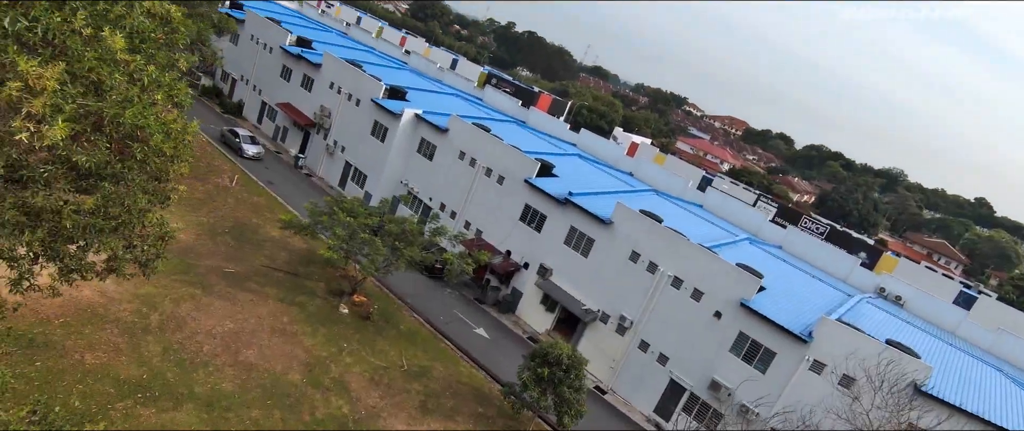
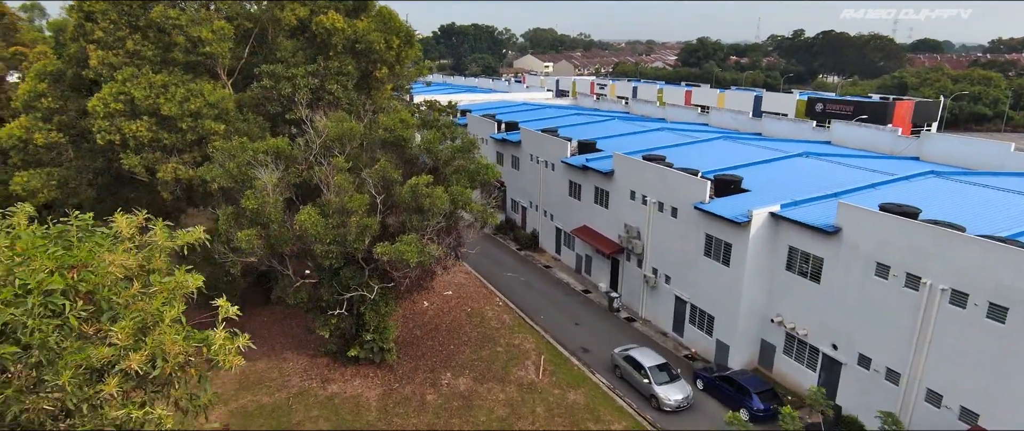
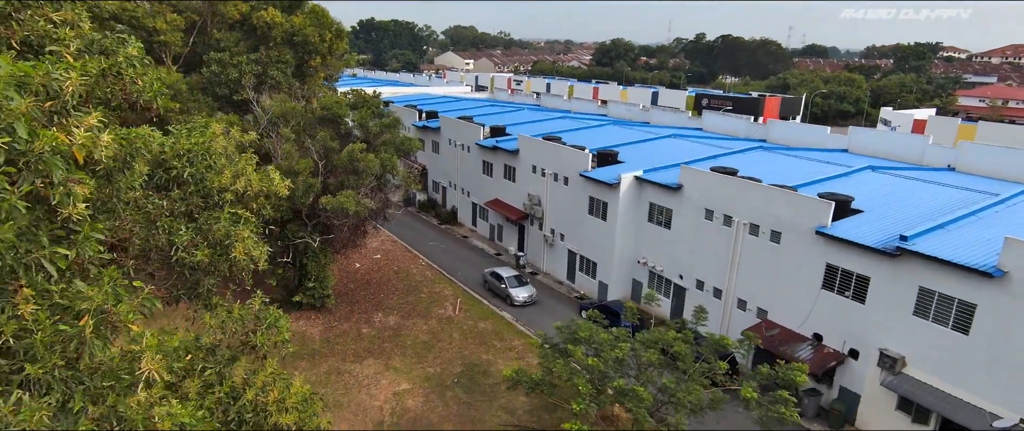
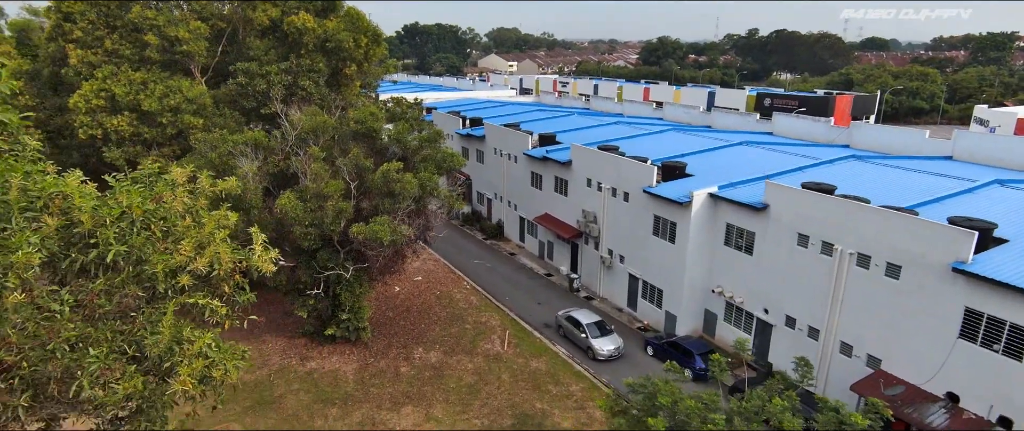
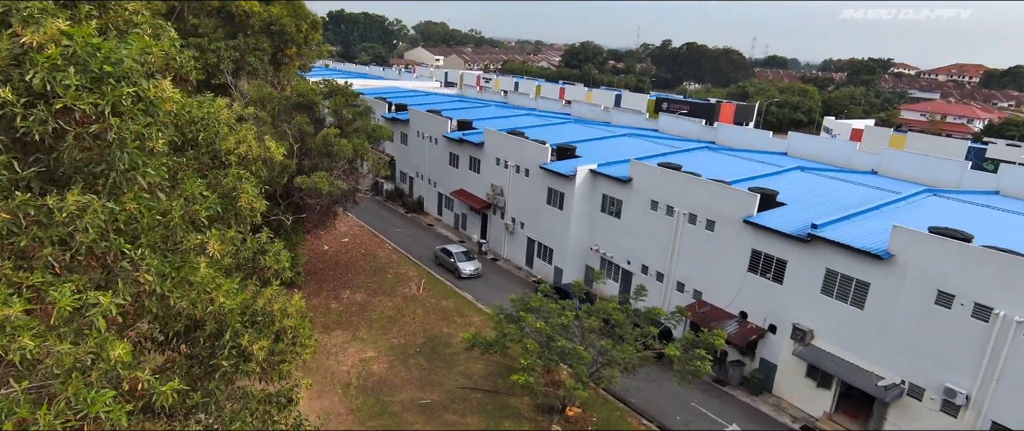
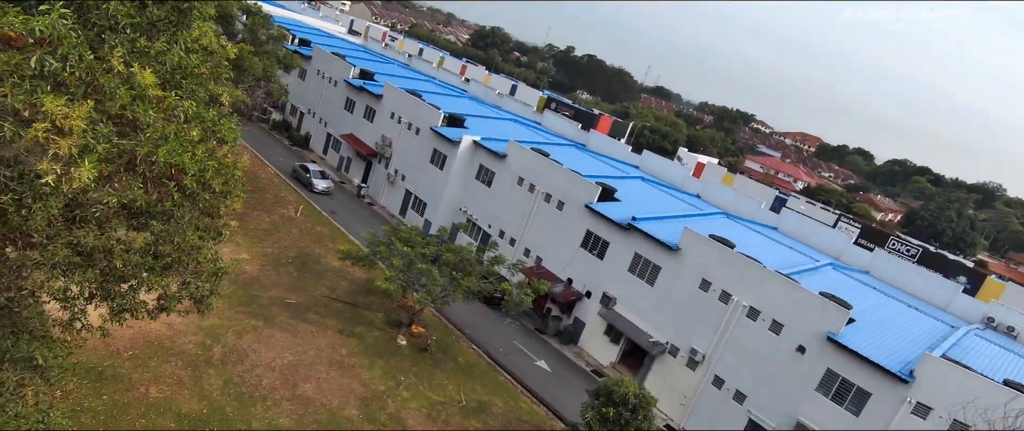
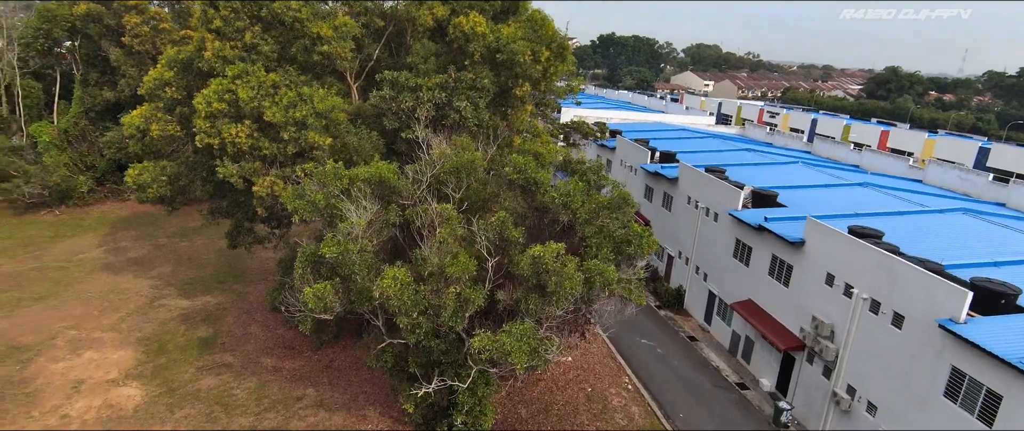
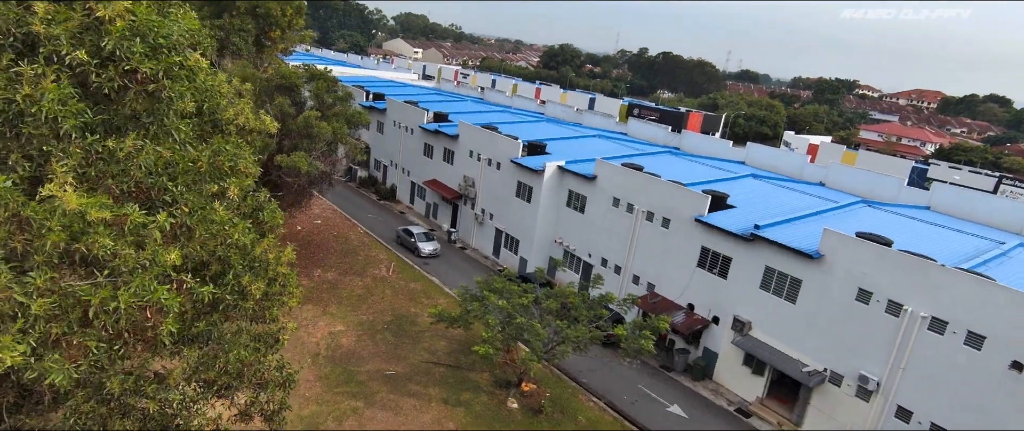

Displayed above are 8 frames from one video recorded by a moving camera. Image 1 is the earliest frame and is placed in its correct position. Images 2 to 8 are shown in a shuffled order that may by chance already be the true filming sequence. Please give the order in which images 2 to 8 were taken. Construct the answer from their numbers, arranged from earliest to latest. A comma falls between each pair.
6, 8, 5, 3, 4, 2, 7
